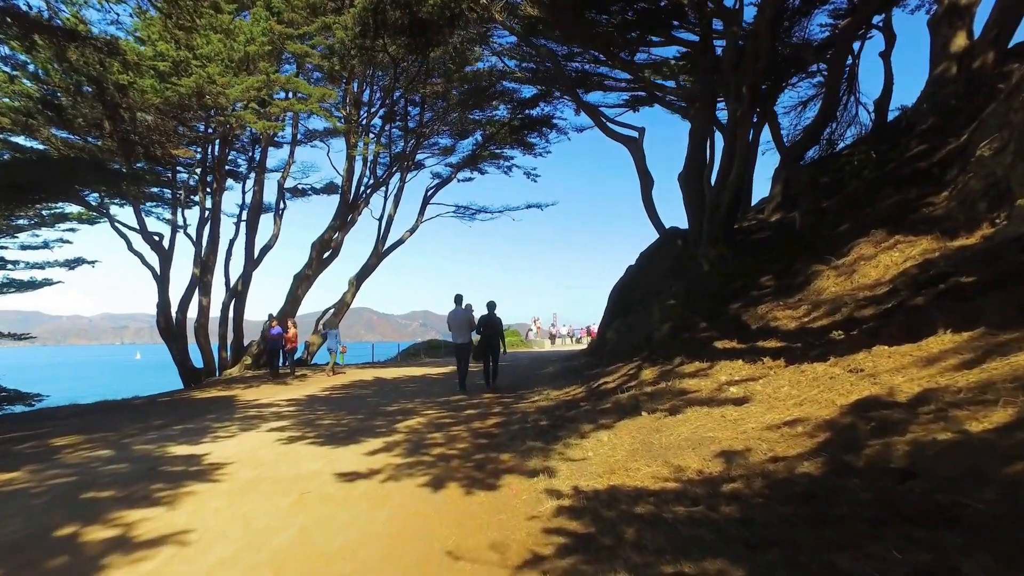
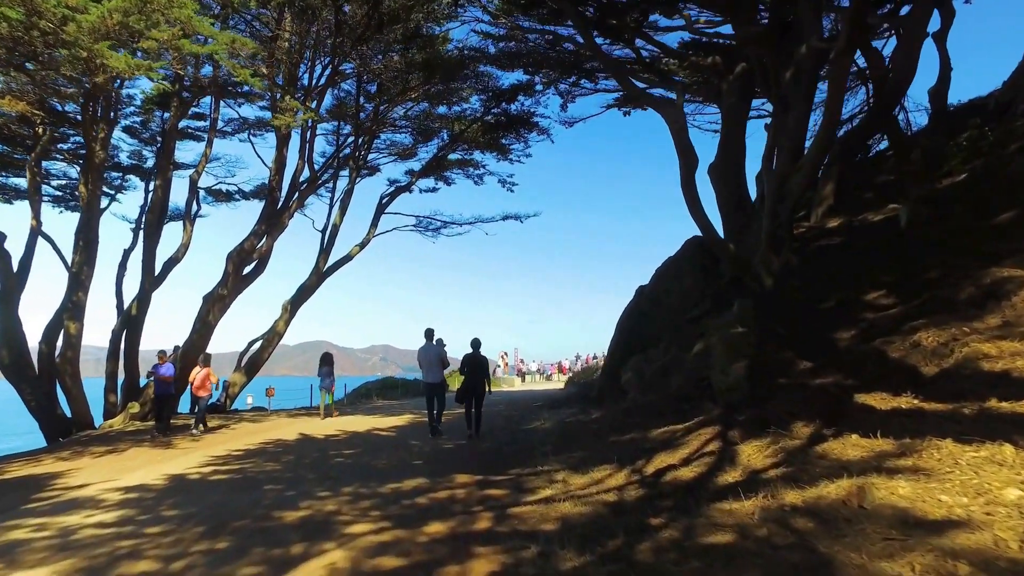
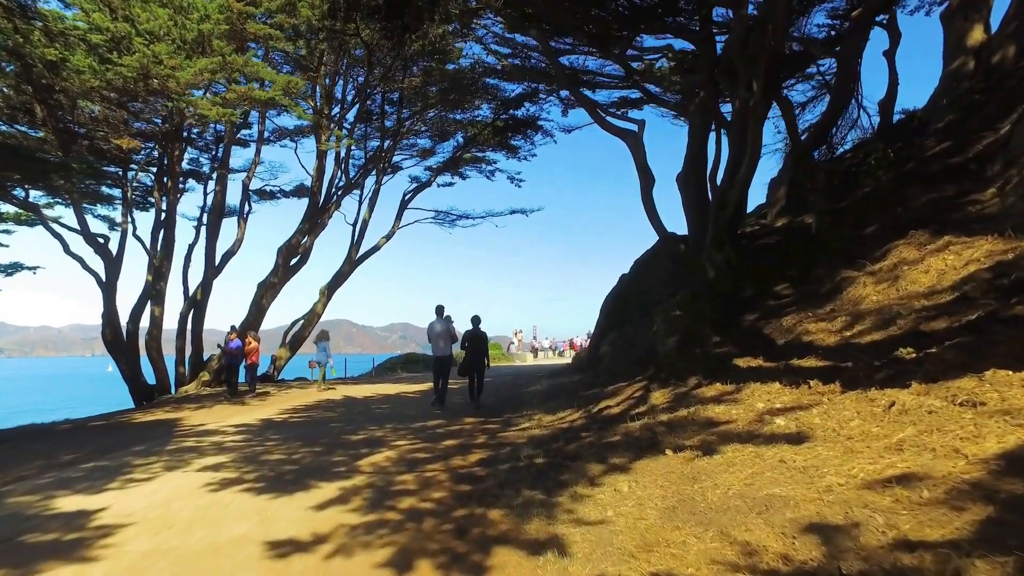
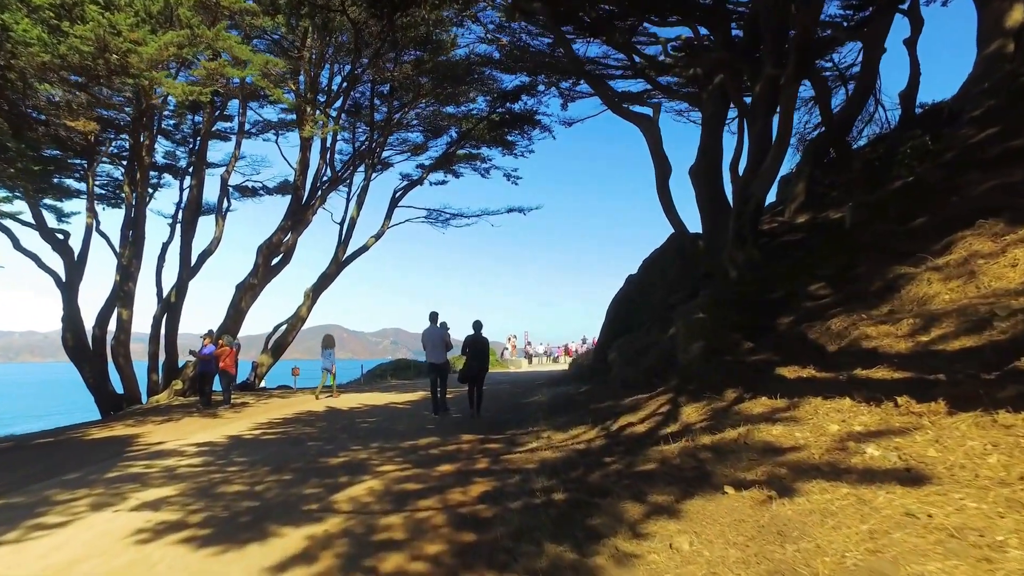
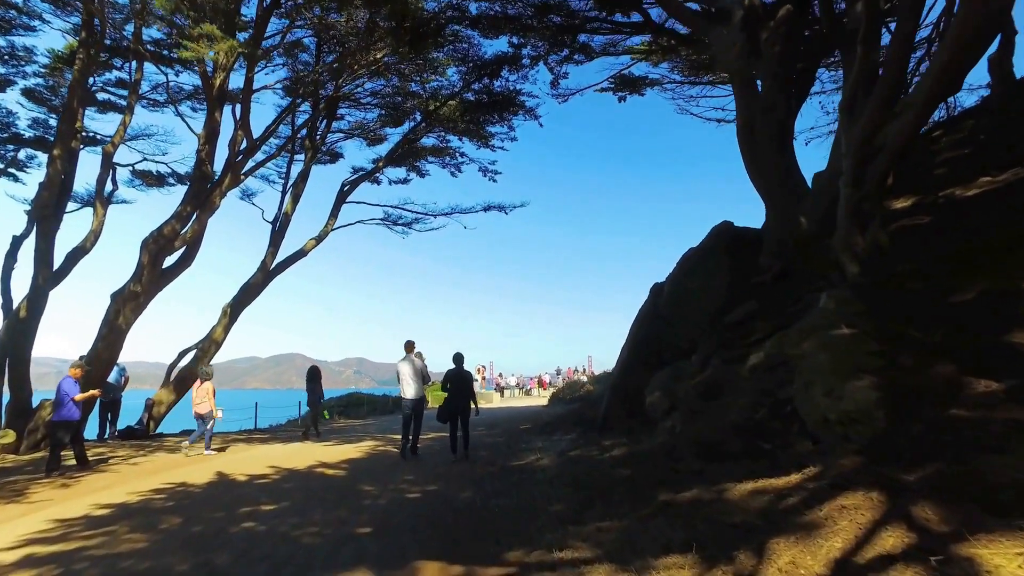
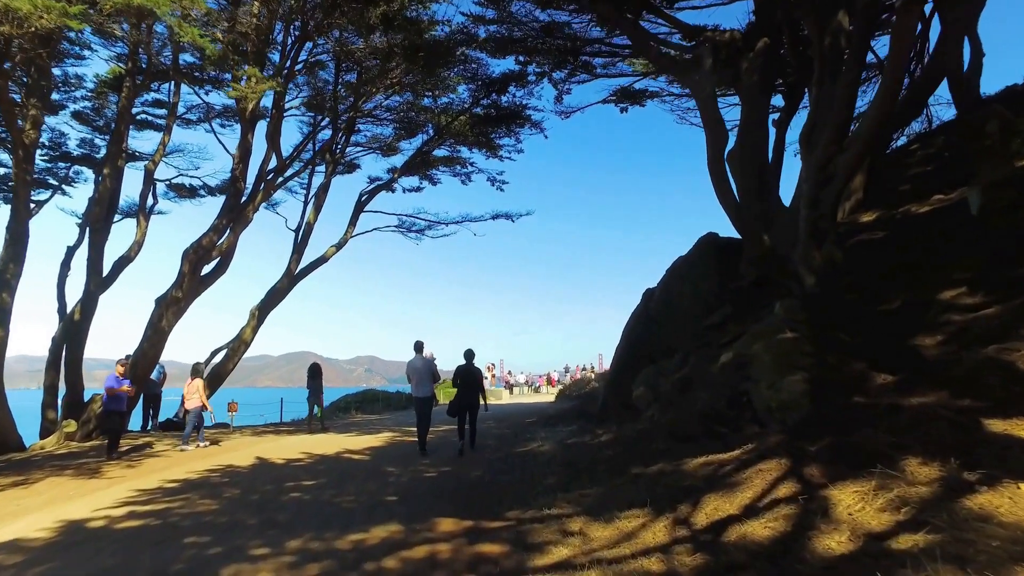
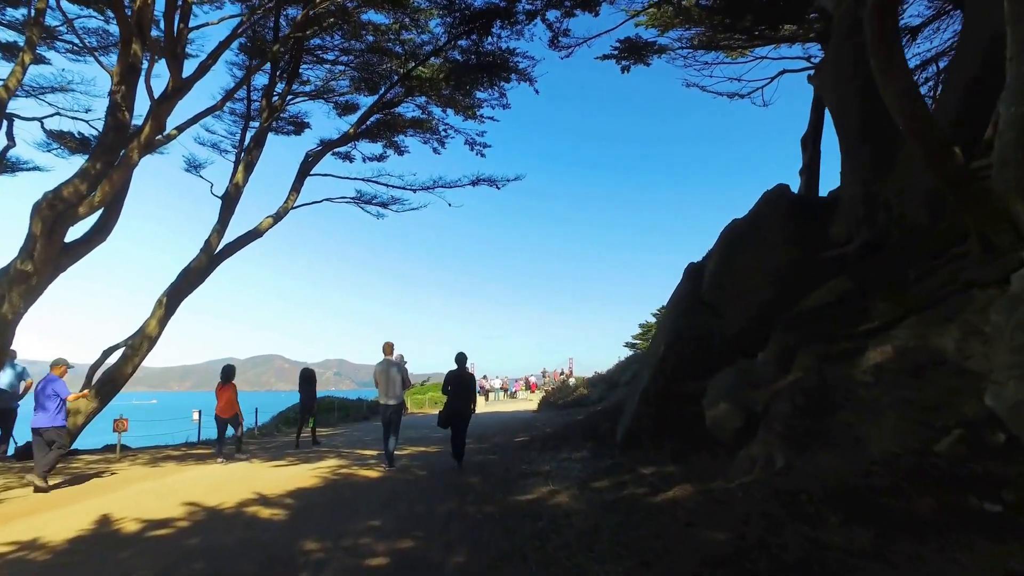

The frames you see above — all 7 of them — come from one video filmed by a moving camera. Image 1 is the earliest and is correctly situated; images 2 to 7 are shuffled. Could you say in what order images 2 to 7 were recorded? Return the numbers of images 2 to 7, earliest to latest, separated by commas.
3, 4, 2, 6, 5, 7
